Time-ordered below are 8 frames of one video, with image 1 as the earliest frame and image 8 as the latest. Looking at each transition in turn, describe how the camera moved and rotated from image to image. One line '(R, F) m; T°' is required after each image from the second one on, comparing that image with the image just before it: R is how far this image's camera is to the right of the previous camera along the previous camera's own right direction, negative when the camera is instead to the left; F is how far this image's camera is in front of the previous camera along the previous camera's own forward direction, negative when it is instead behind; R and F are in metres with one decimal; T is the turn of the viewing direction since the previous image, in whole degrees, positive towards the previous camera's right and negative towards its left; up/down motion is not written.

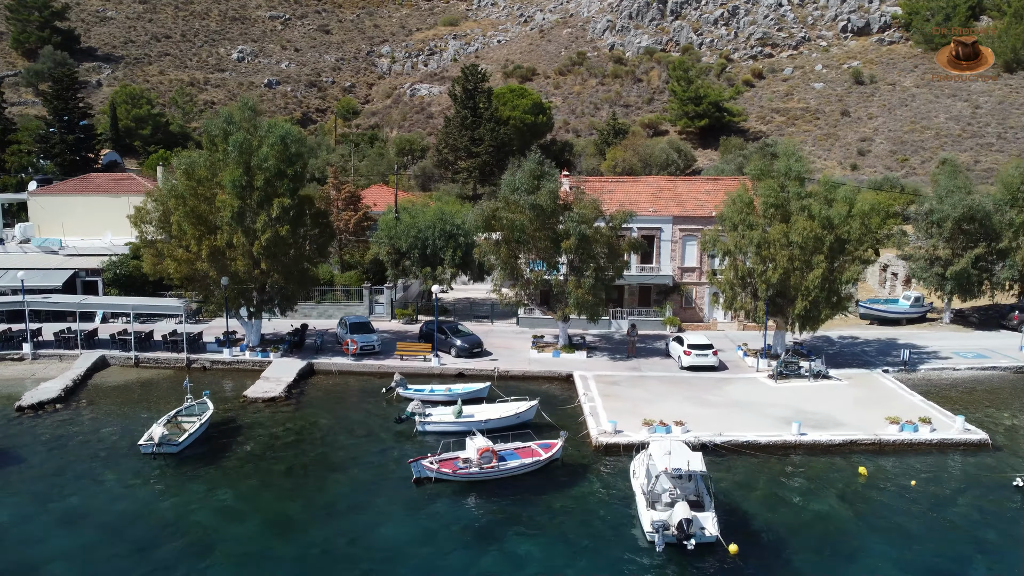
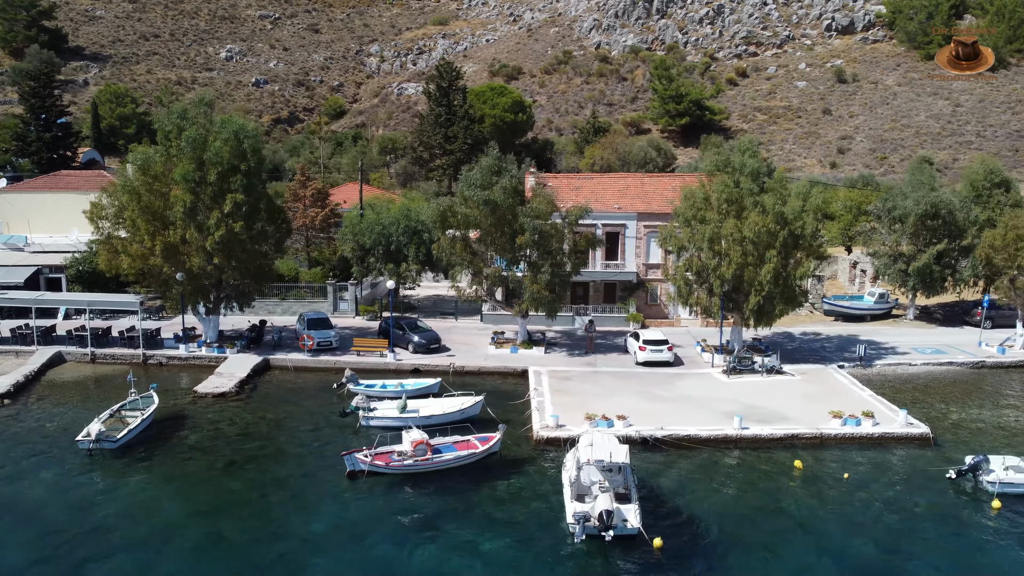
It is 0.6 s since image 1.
(+1.5, 0.0) m; 0°
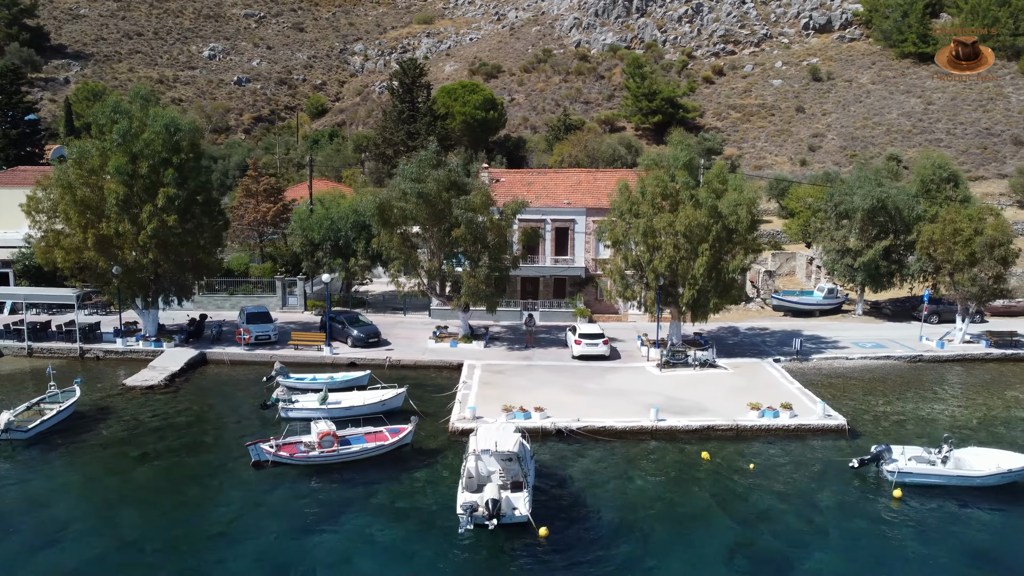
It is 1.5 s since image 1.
(+2.2, 0.0) m; 0°
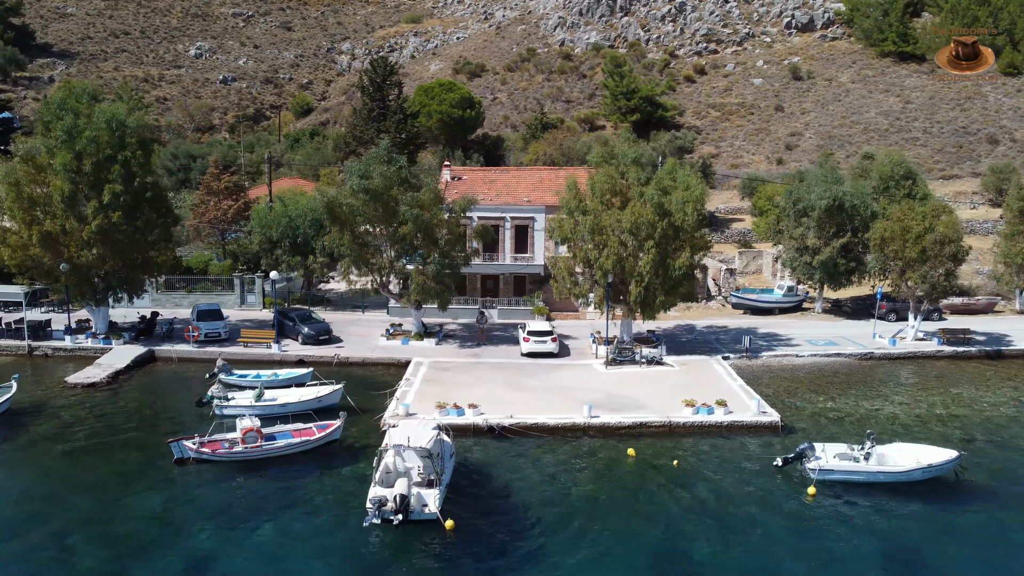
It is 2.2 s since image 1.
(+1.7, +0.1) m; 0°
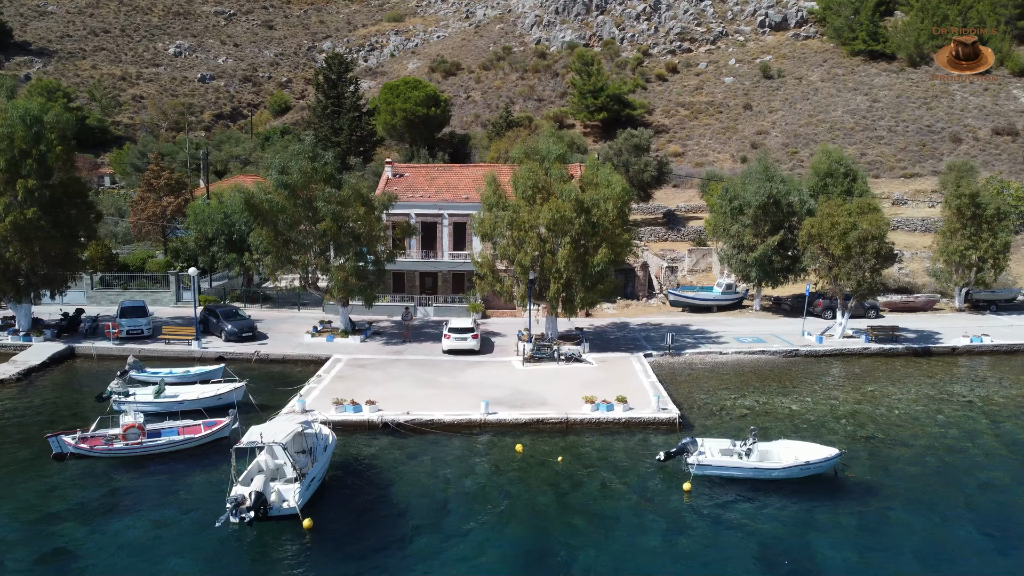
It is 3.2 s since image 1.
(+2.7, +0.2) m; 0°
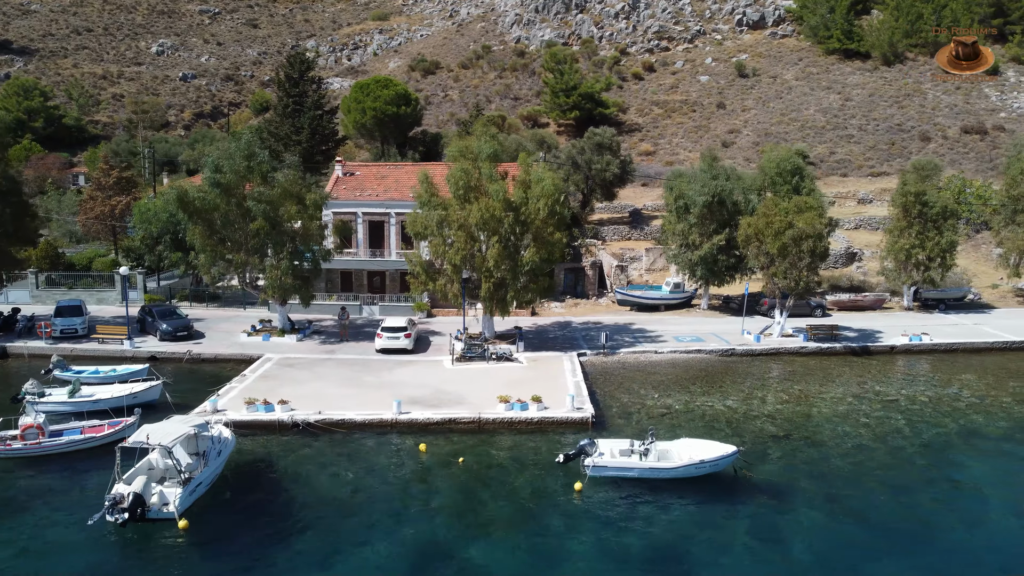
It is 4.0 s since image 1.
(+2.3, +0.1) m; 0°
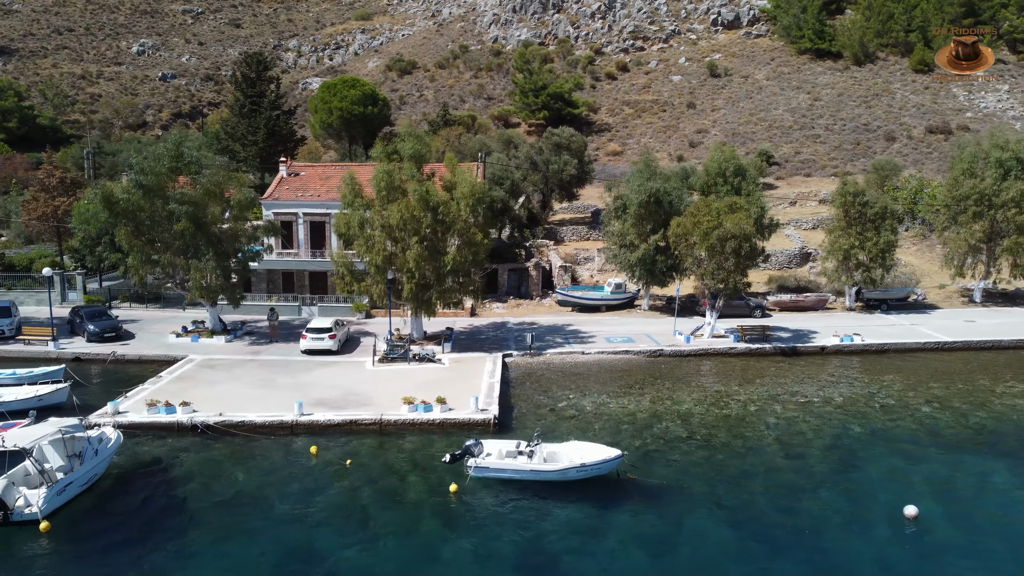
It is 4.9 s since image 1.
(+2.5, +0.1) m; 0°
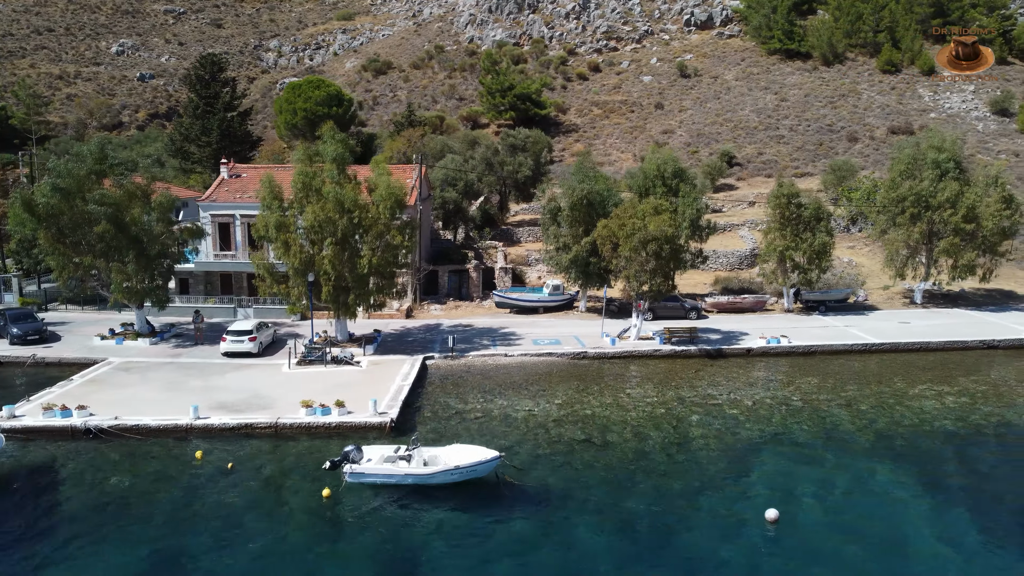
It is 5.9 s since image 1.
(+2.7, 0.0) m; 0°
